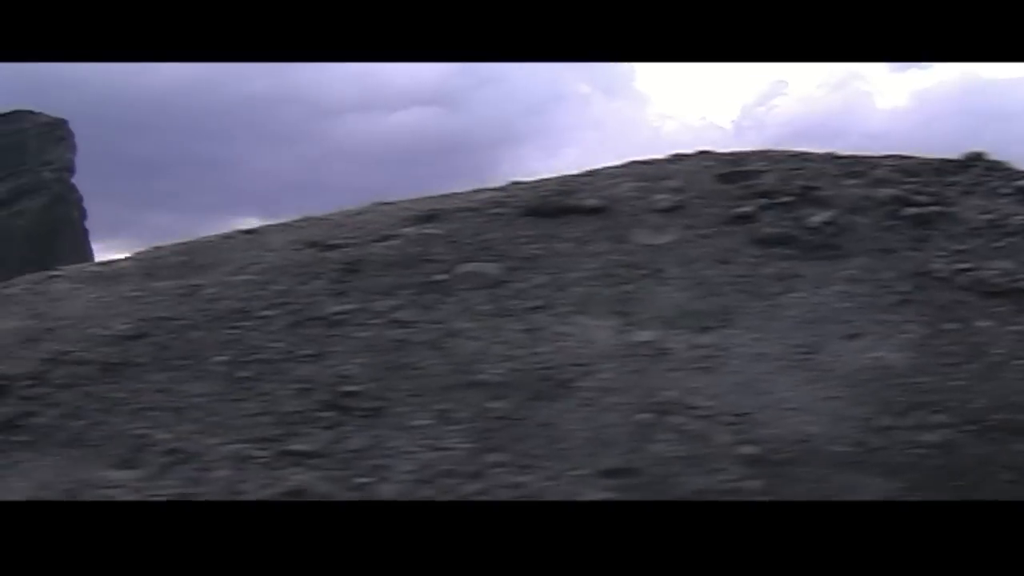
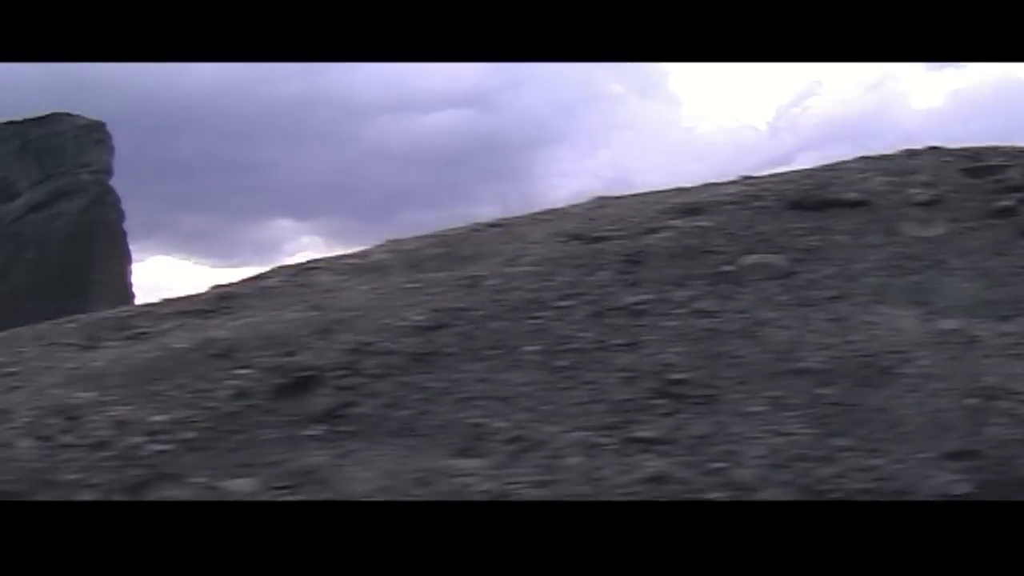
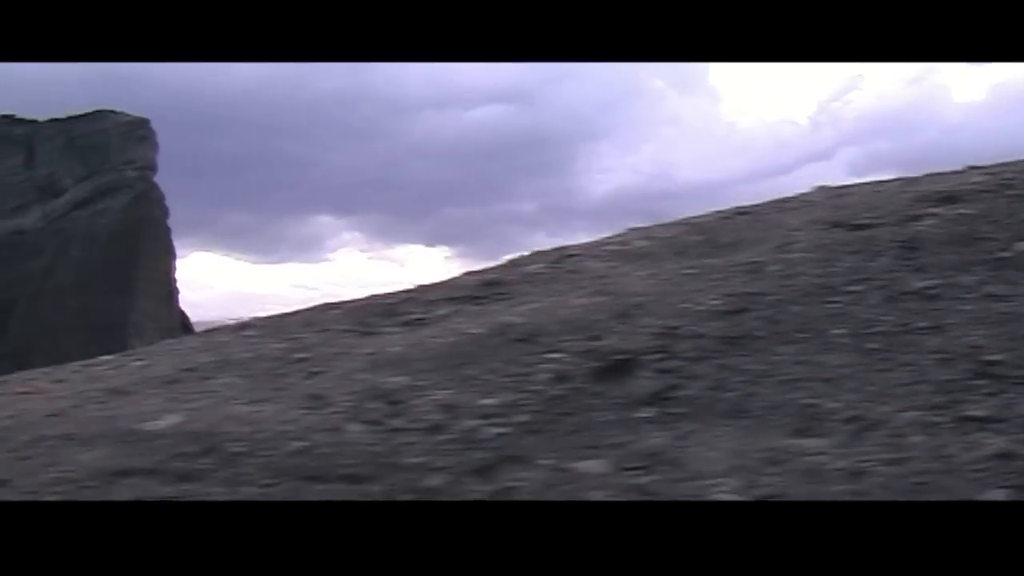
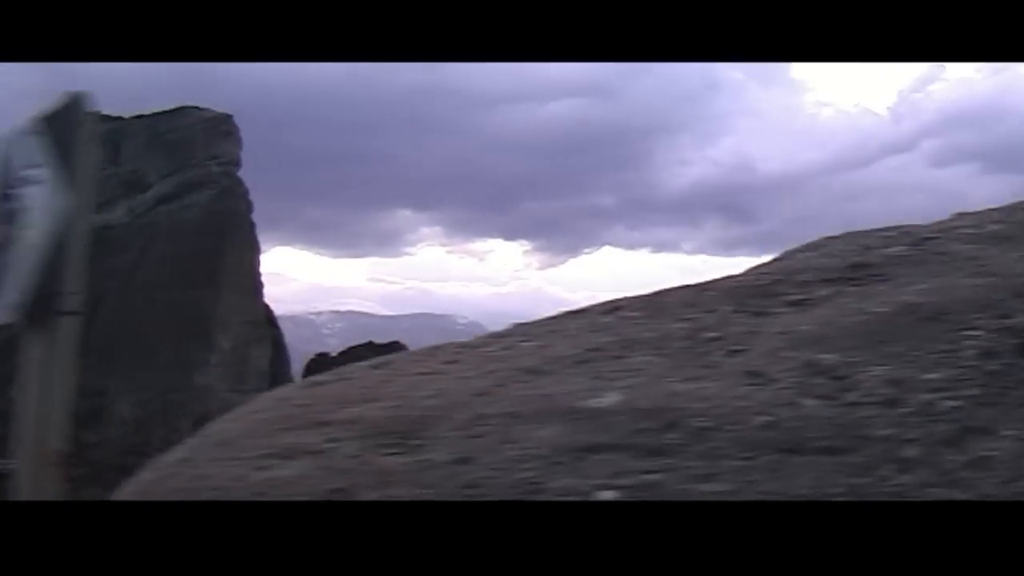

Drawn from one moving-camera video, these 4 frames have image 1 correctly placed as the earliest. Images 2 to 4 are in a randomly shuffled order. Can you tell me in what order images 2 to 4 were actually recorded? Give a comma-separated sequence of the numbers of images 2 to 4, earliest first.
2, 3, 4
